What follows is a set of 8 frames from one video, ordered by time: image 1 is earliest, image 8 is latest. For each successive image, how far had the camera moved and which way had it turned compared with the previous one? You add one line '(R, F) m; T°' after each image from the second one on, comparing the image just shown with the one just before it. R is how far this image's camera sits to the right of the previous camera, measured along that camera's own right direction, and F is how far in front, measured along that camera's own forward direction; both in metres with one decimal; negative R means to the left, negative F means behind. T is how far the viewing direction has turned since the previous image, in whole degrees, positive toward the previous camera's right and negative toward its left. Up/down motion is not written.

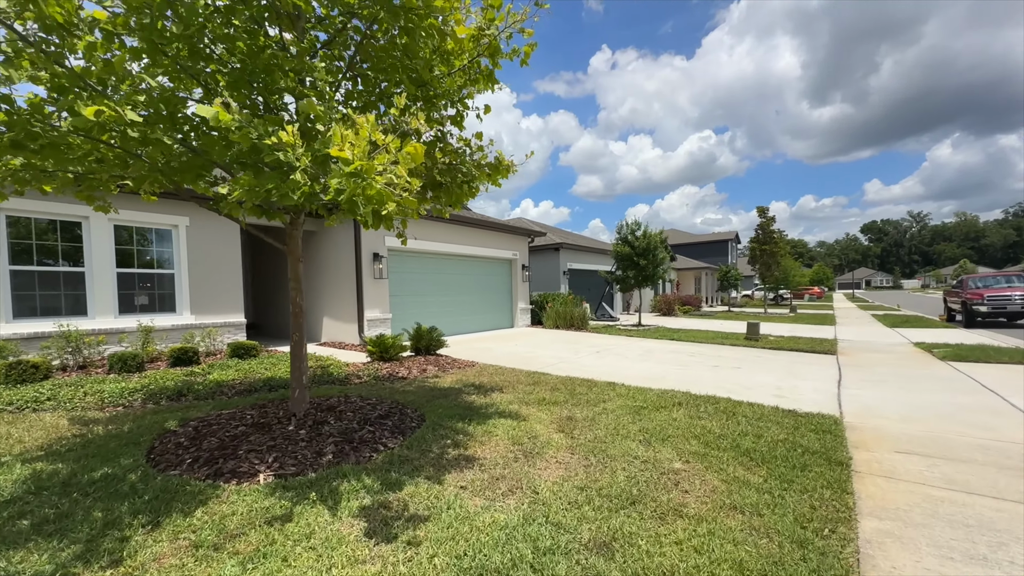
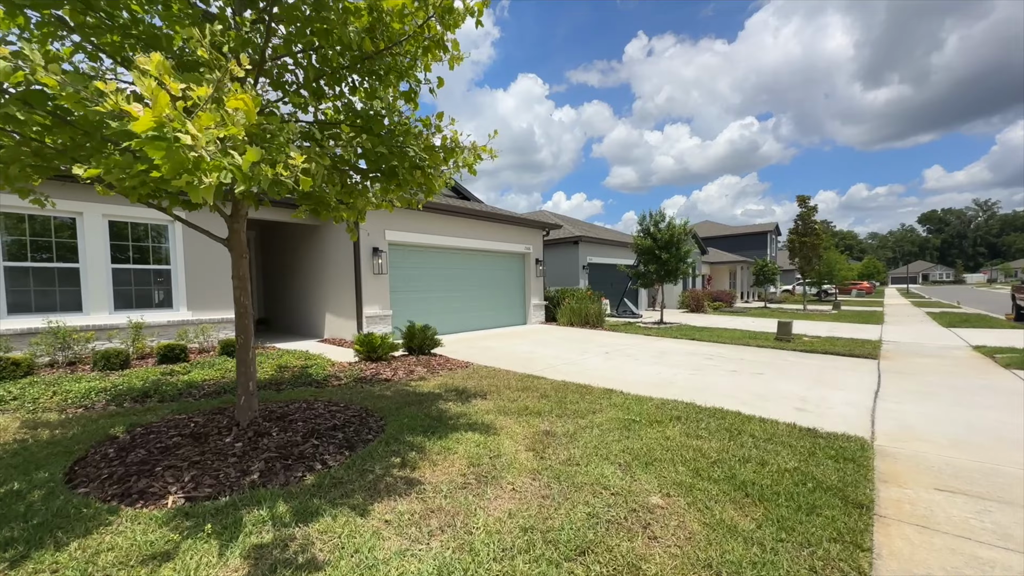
(+0.6, +0.5) m; -4°
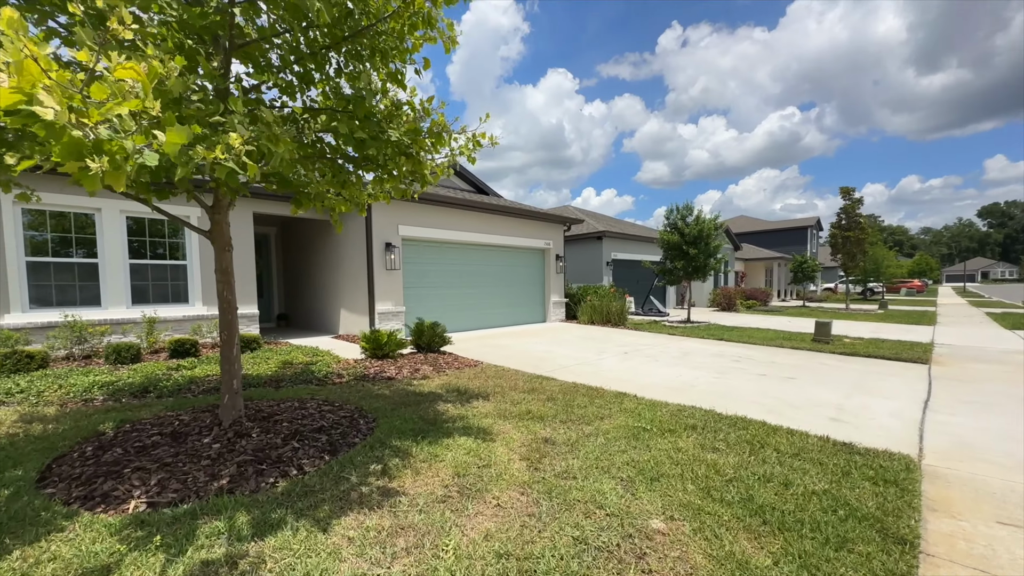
(+0.3, +0.3) m; -4°
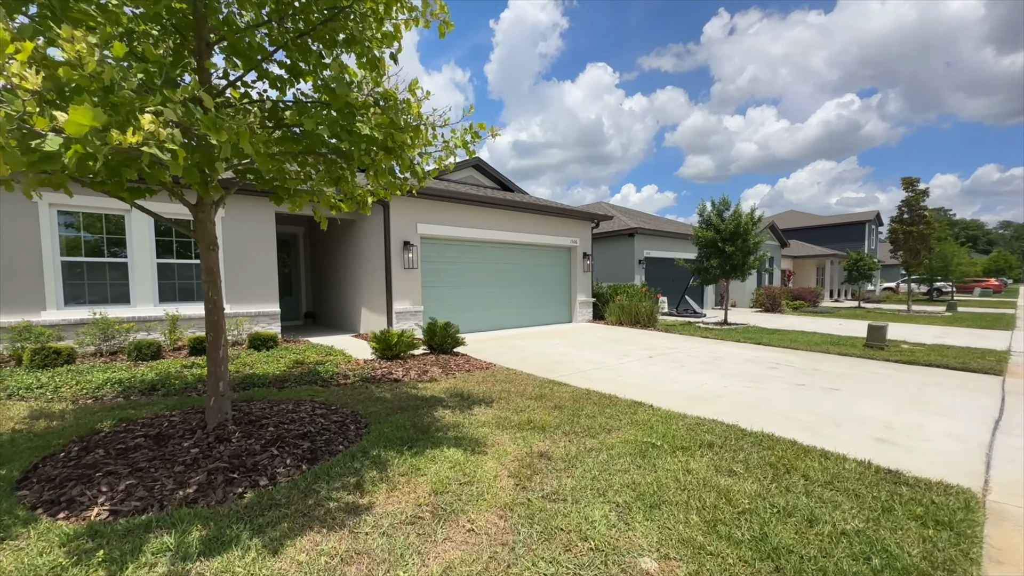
(+0.4, +0.3) m; -5°
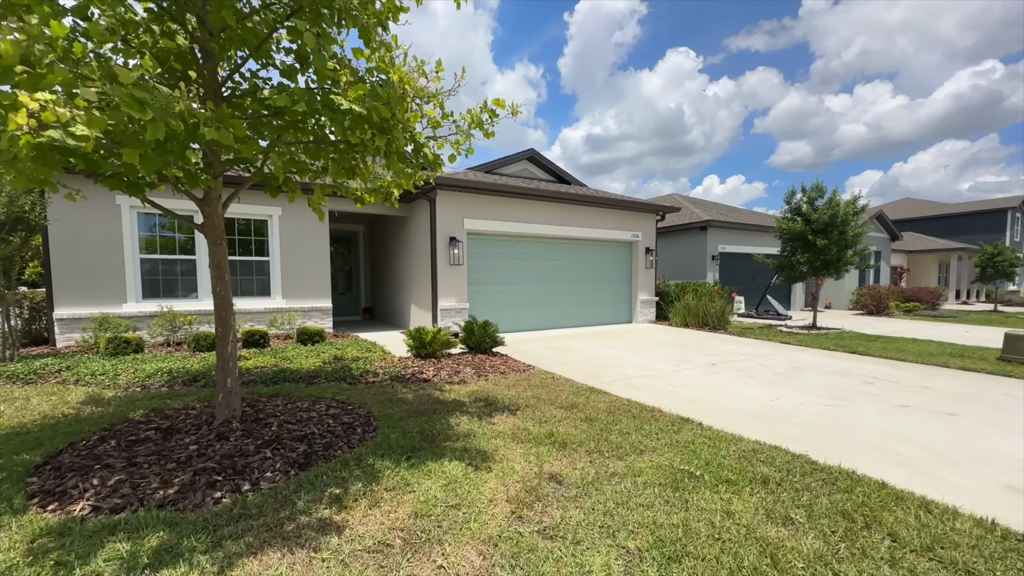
(+0.5, +0.5) m; -10°
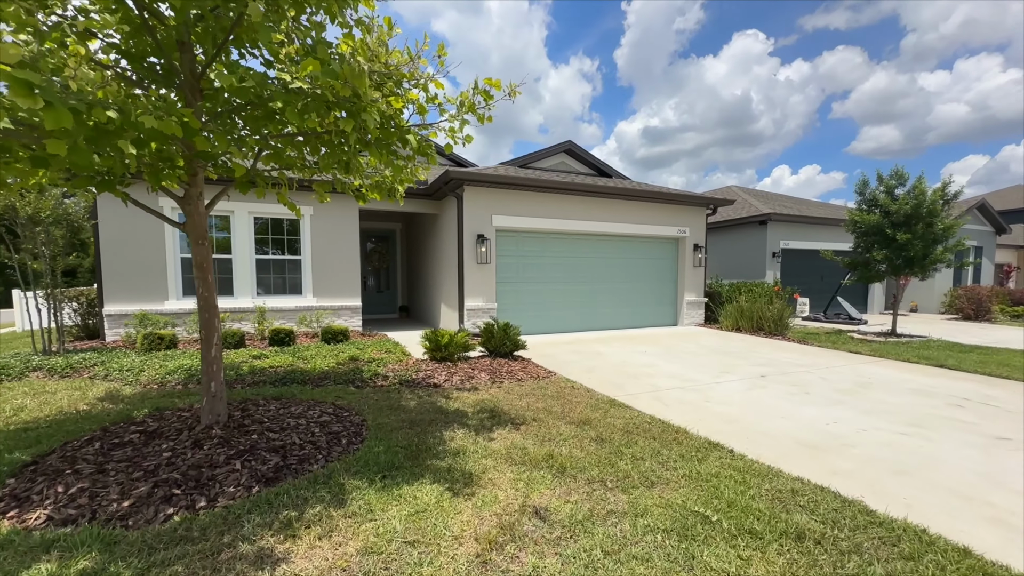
(+0.5, +0.5) m; -7°
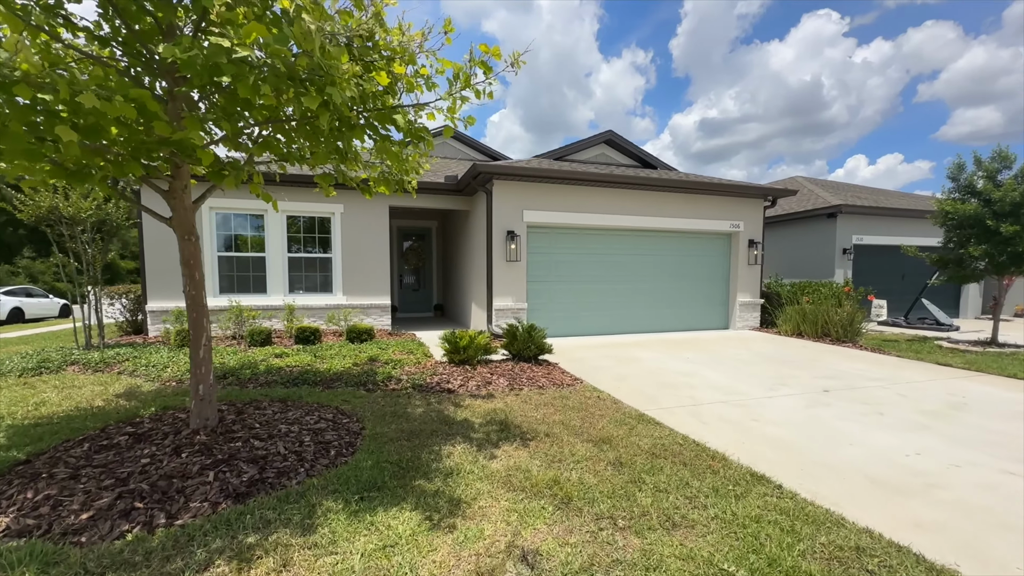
(+0.4, +0.5) m; -7°
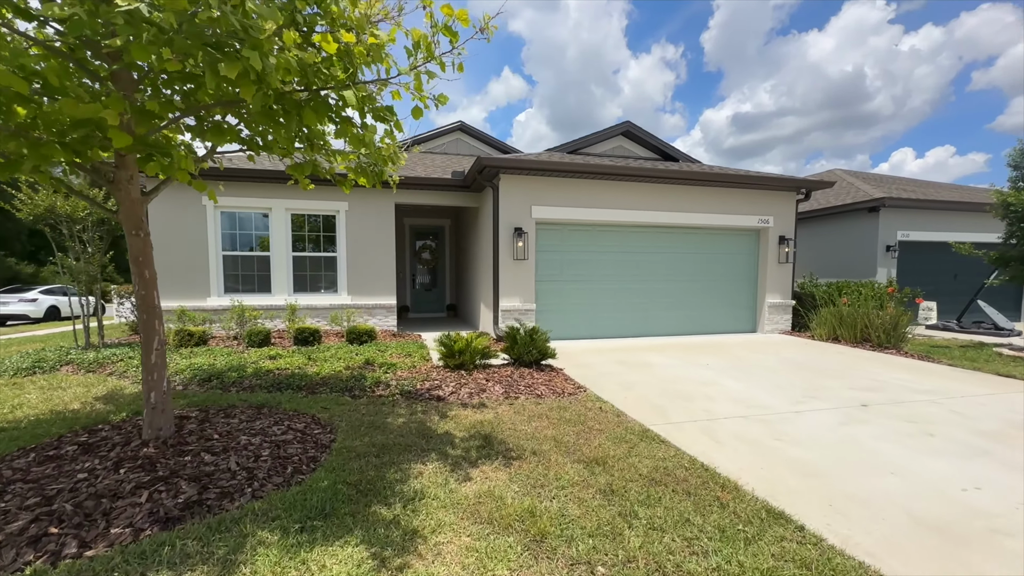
(+0.4, +0.4) m; -4°
